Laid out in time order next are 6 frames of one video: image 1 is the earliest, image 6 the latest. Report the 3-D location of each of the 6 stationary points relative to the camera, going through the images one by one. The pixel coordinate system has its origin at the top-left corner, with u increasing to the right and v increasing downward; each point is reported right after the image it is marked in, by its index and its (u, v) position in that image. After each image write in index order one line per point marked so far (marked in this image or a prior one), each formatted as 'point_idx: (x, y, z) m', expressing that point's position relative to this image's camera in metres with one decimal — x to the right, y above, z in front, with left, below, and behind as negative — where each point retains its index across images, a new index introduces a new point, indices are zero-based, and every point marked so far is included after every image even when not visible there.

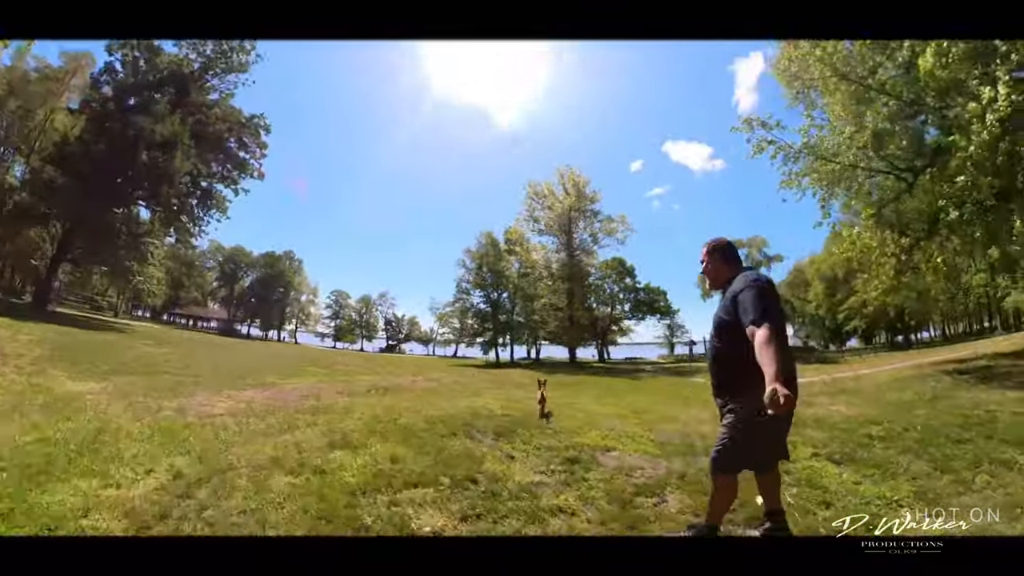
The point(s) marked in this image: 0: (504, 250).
0: (-0.3, +0.8, +7.5) m
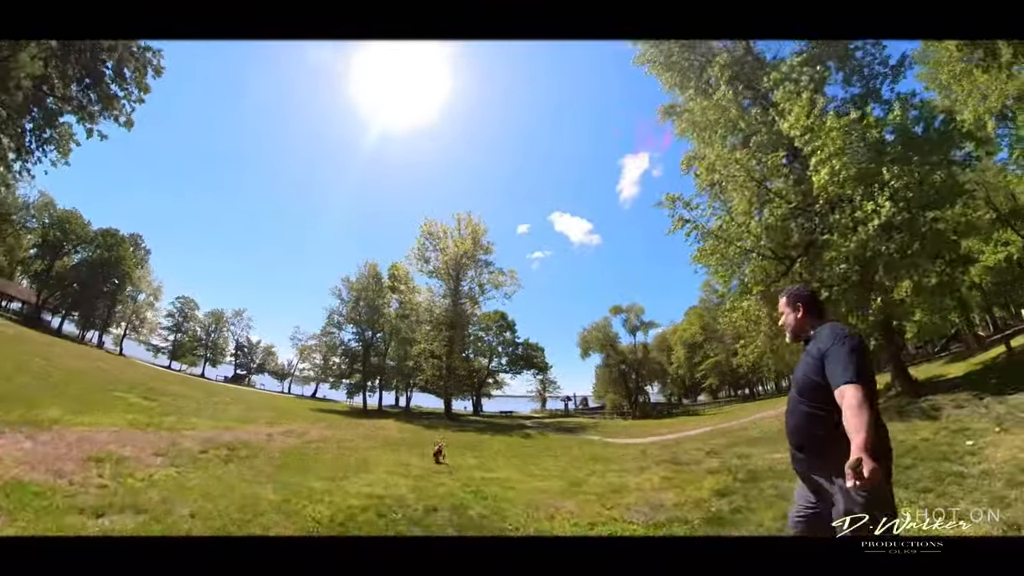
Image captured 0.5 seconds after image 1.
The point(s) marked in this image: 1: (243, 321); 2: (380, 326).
0: (-1.9, +0.2, +7.0) m
1: (-3.6, -0.4, +5.6) m
2: (-2.3, -0.6, +7.4) m
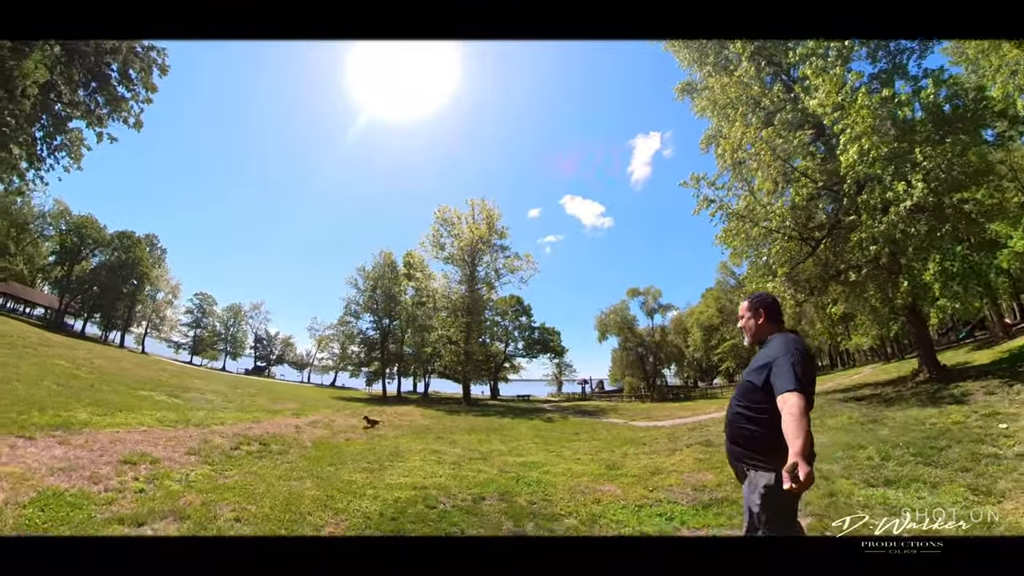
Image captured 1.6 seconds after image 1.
0: (-1.7, +0.4, +7.0) m
1: (-3.4, -0.3, +5.7) m
2: (-2.0, -0.4, +7.5) m
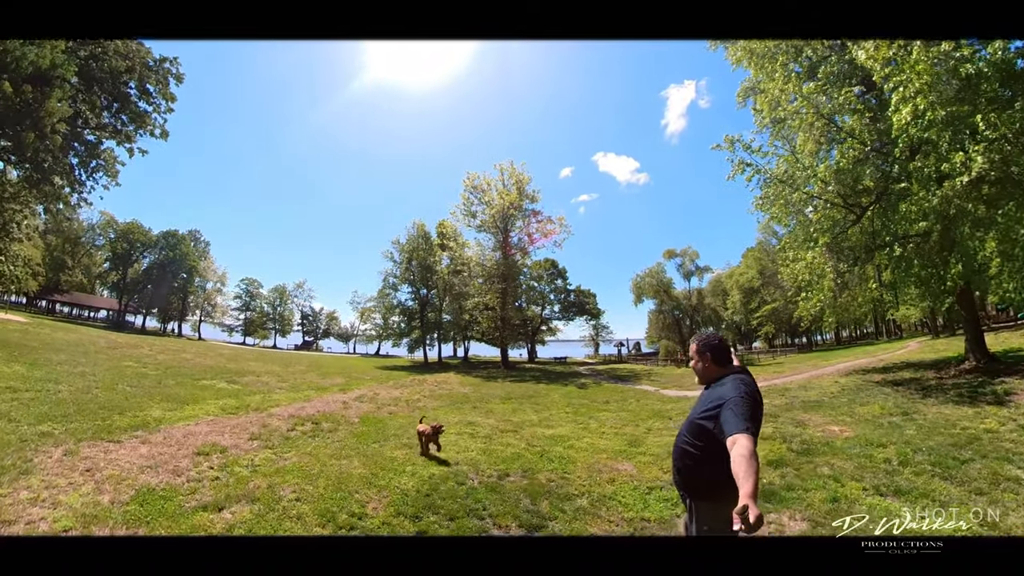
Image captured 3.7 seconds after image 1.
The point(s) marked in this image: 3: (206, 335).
0: (-1.3, +0.8, +7.1) m
1: (-3.0, -0.1, +6.0) m
2: (-1.4, +0.1, +7.7) m
3: (-4.4, -0.7, +6.0) m
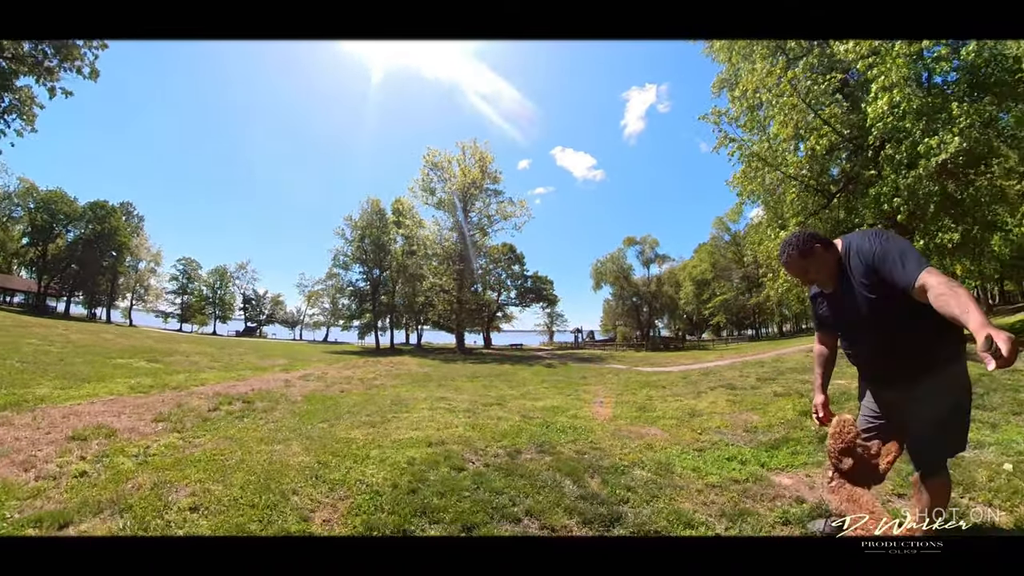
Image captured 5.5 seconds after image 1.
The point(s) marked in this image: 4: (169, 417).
0: (-1.9, +1.1, +6.8) m
1: (-3.6, +0.2, +5.6) m
2: (-2.2, +0.3, +7.4) m
3: (-5.0, -0.4, +5.4) m
4: (-3.6, -1.4, +4.5) m
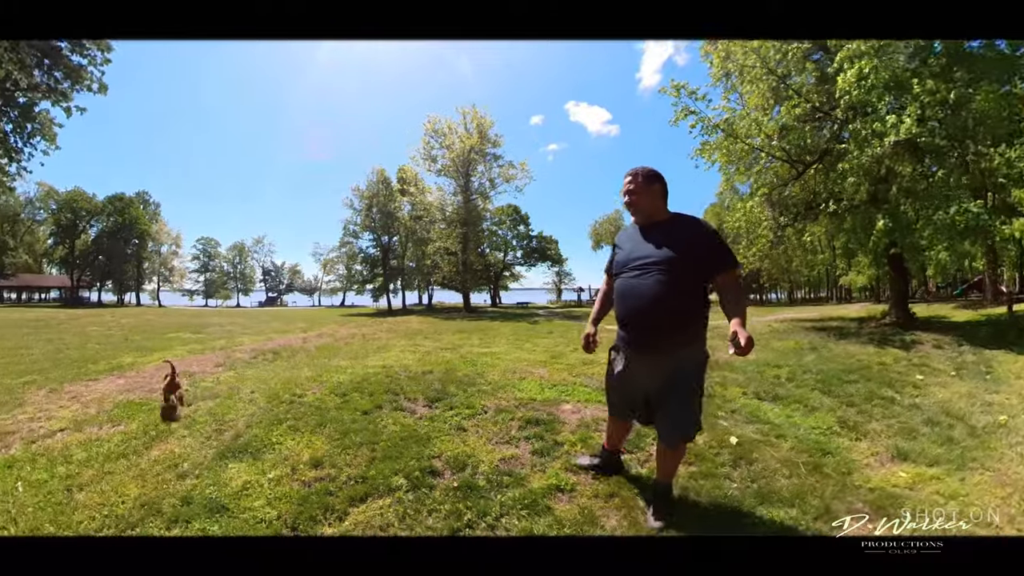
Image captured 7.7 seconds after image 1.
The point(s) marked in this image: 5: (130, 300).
0: (-2.0, +1.6, +7.0) m
1: (-3.7, +0.5, +6.0) m
2: (-2.2, +0.9, +7.7) m
3: (-5.0, -0.1, +6.0) m
4: (-3.6, -1.2, +5.2) m
5: (-5.4, -0.1, +5.9) m
